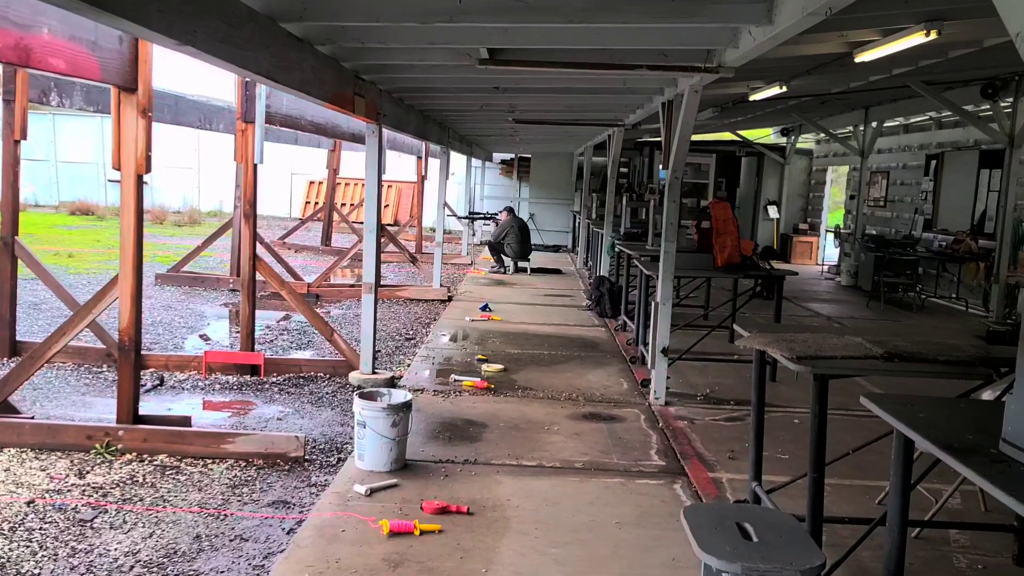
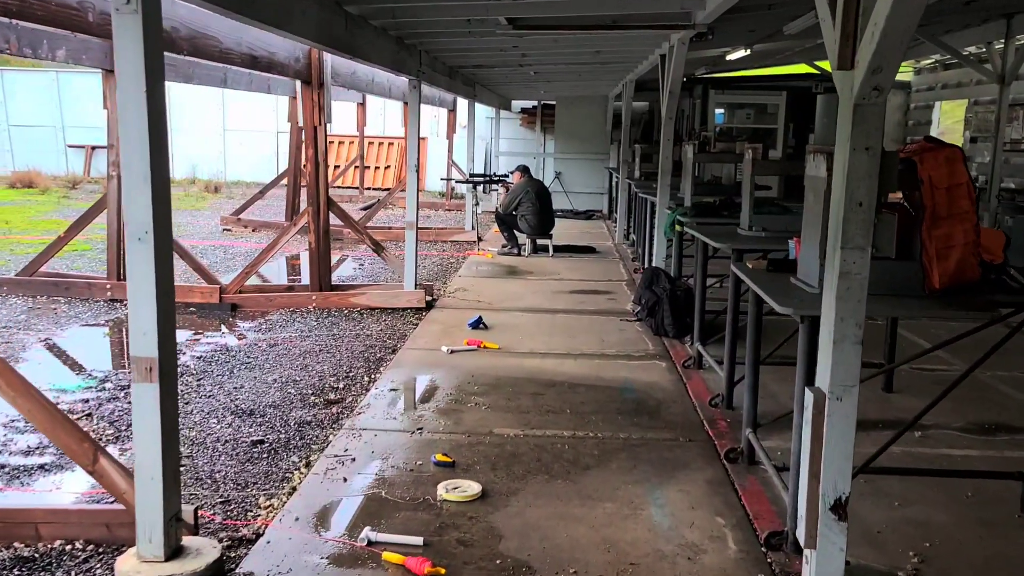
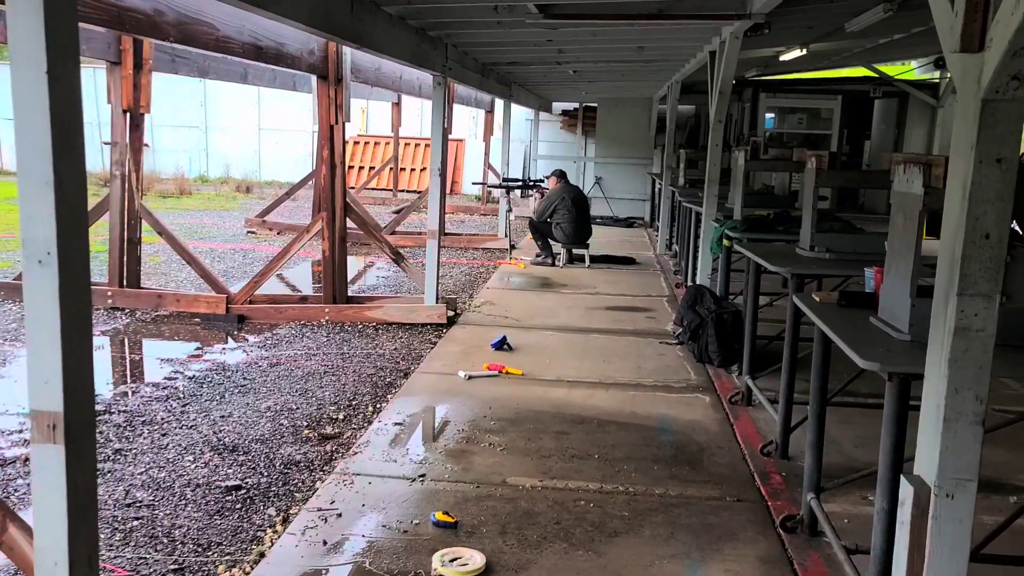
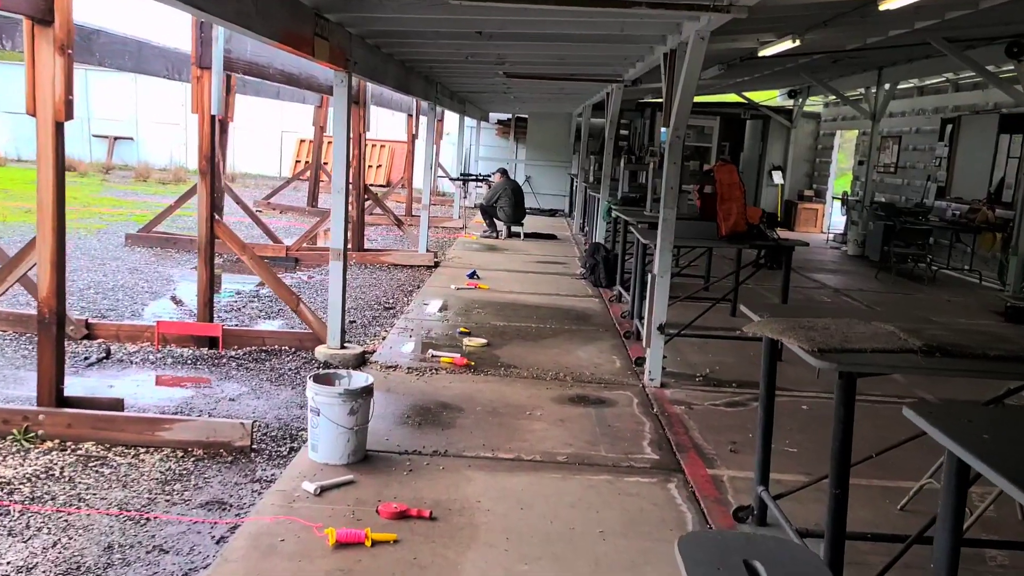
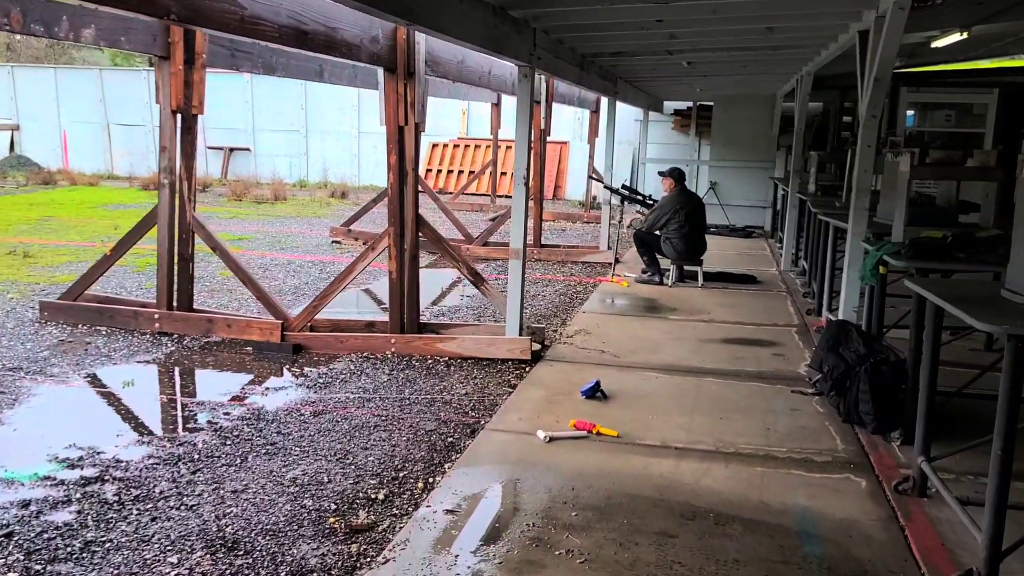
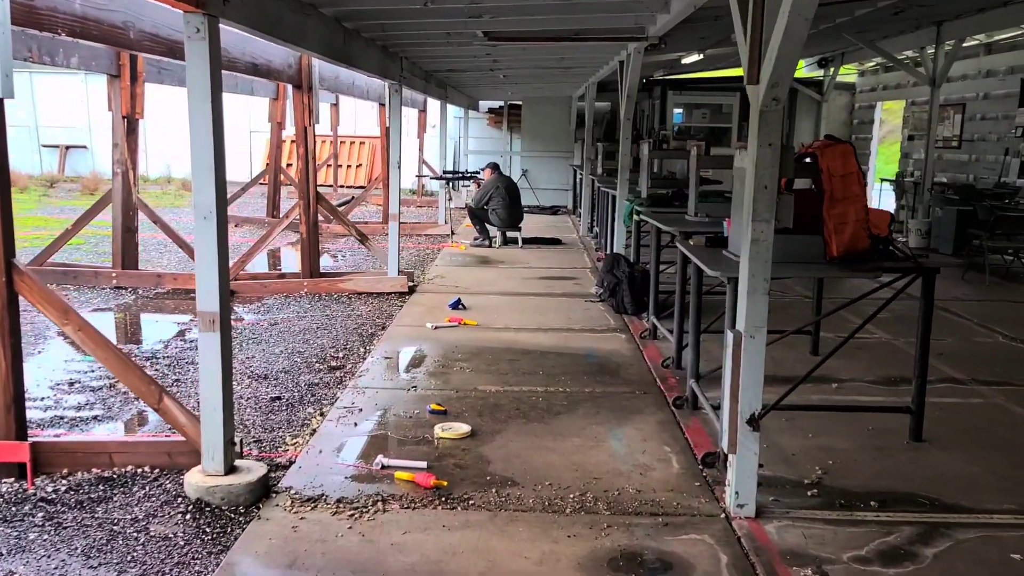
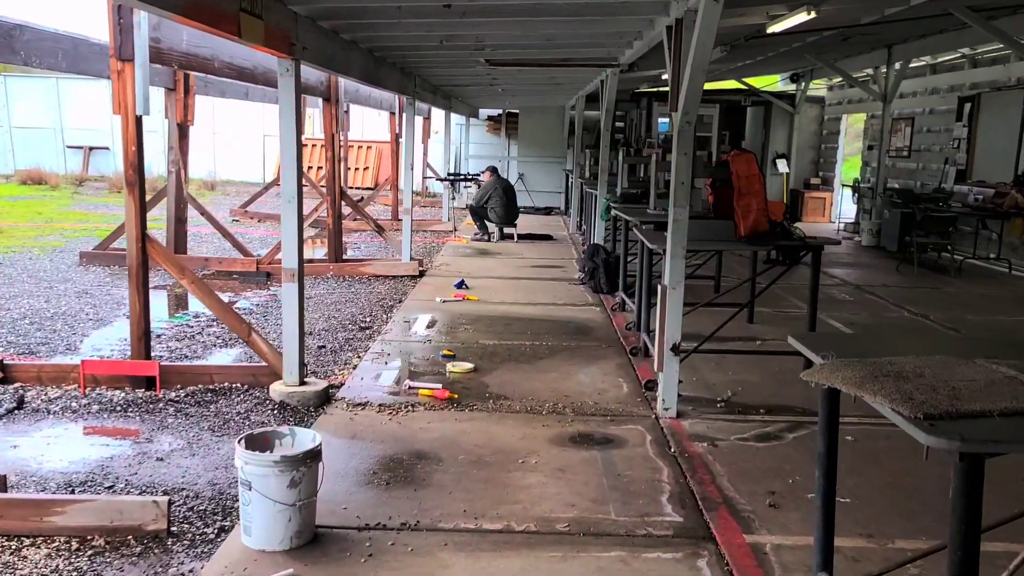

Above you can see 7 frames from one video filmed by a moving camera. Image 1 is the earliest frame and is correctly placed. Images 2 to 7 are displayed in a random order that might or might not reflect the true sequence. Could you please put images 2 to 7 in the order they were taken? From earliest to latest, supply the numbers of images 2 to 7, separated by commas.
4, 7, 6, 2, 3, 5
